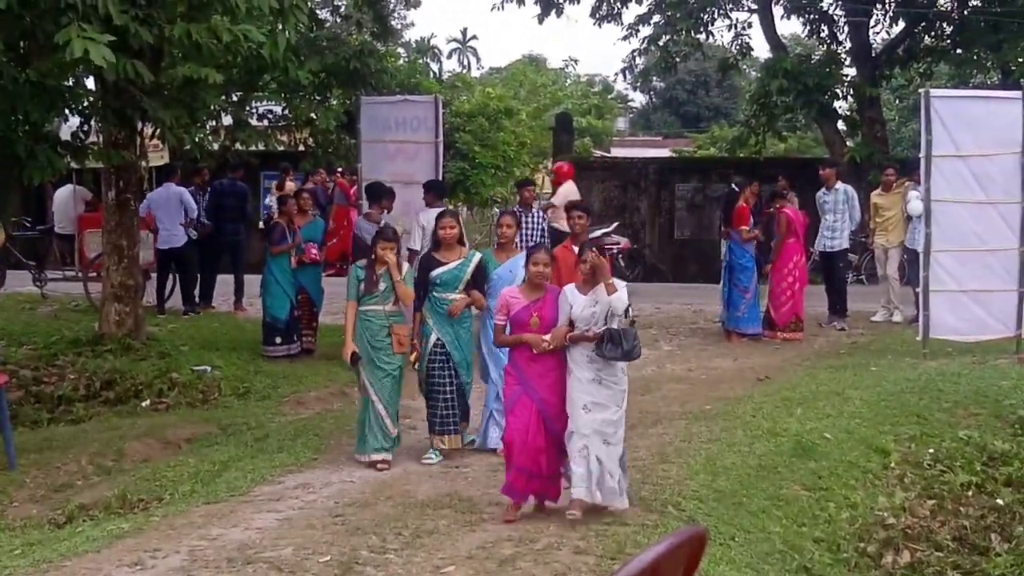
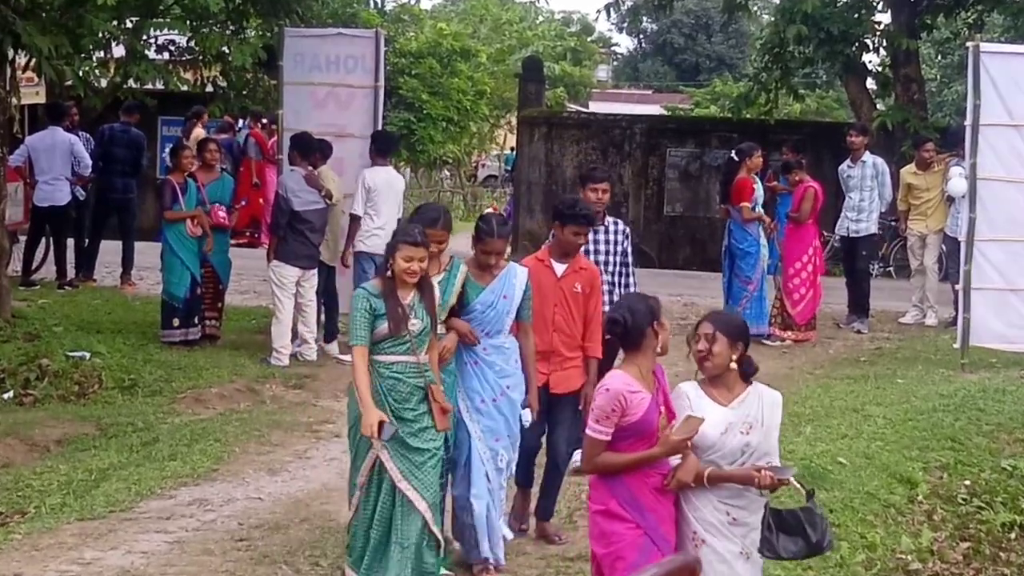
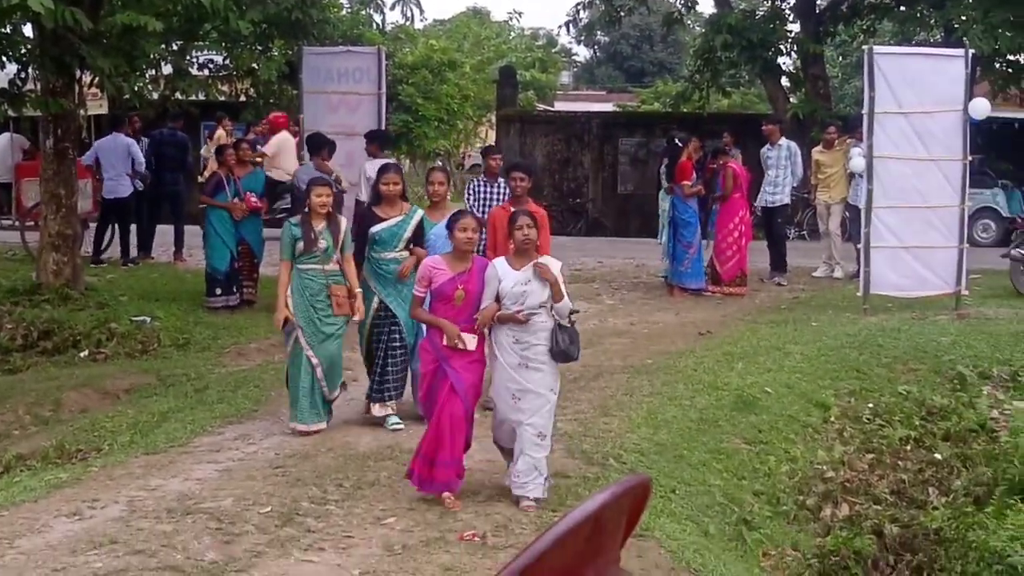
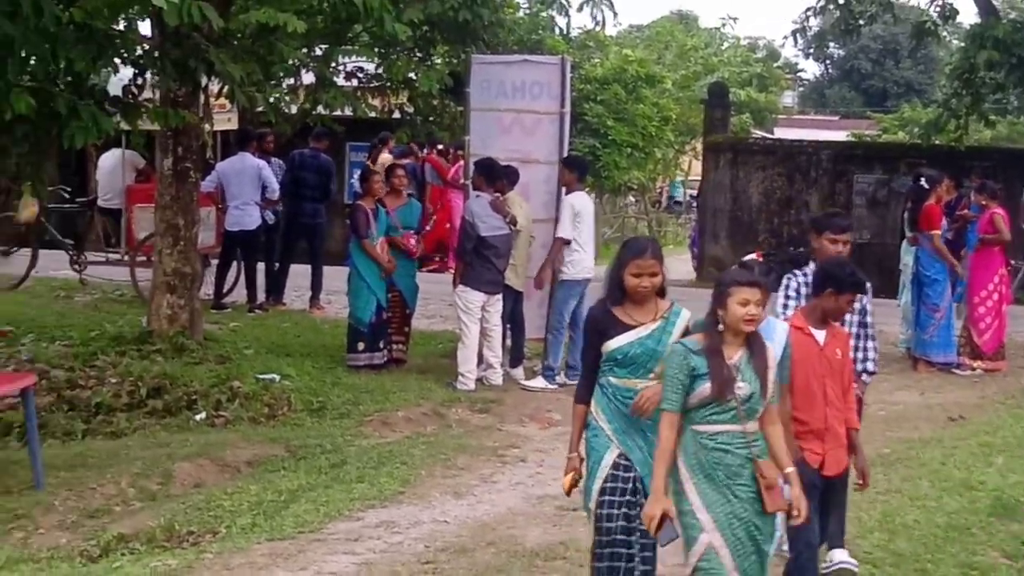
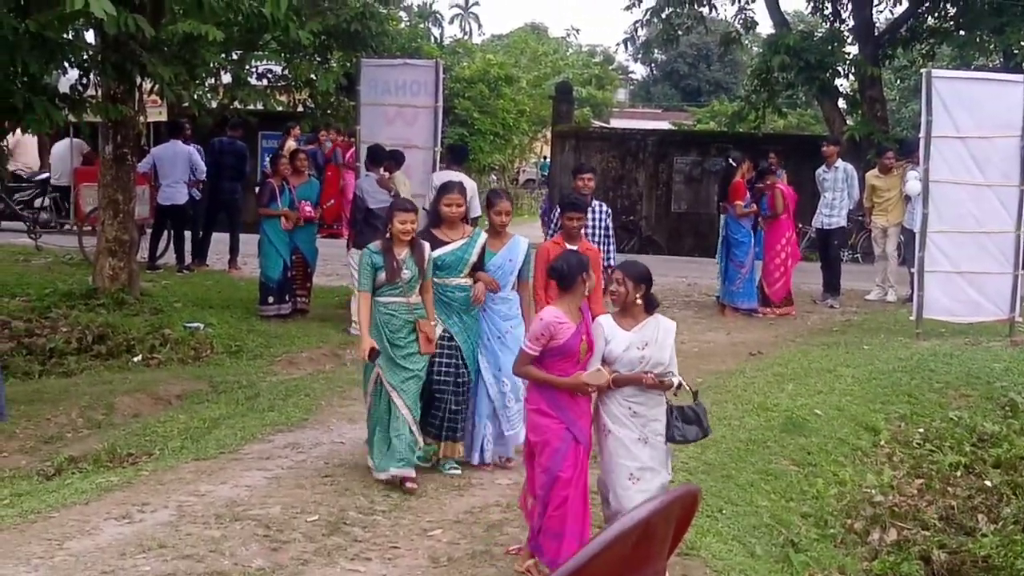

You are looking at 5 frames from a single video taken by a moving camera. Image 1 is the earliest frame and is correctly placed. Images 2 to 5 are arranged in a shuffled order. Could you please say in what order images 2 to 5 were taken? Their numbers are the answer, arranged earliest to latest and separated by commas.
3, 5, 2, 4
